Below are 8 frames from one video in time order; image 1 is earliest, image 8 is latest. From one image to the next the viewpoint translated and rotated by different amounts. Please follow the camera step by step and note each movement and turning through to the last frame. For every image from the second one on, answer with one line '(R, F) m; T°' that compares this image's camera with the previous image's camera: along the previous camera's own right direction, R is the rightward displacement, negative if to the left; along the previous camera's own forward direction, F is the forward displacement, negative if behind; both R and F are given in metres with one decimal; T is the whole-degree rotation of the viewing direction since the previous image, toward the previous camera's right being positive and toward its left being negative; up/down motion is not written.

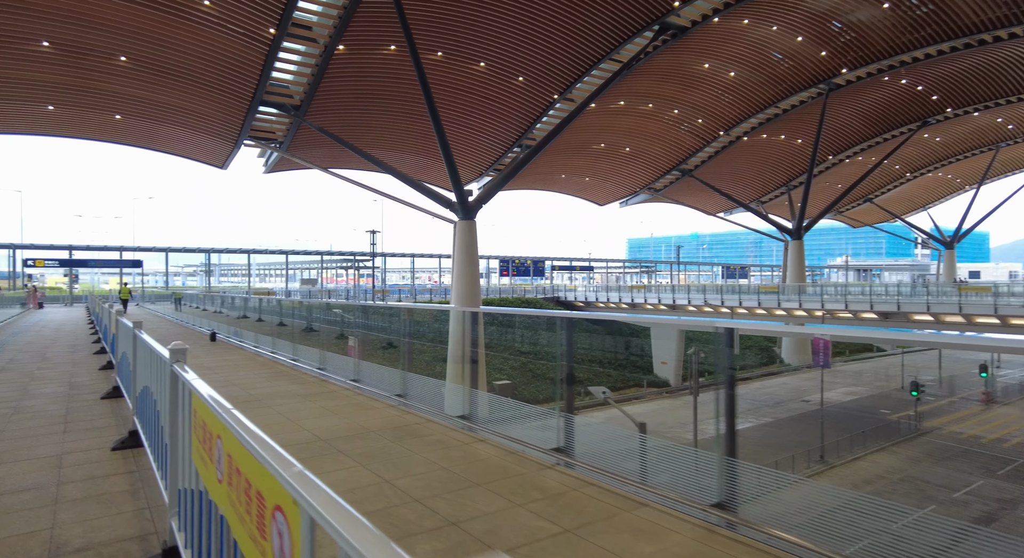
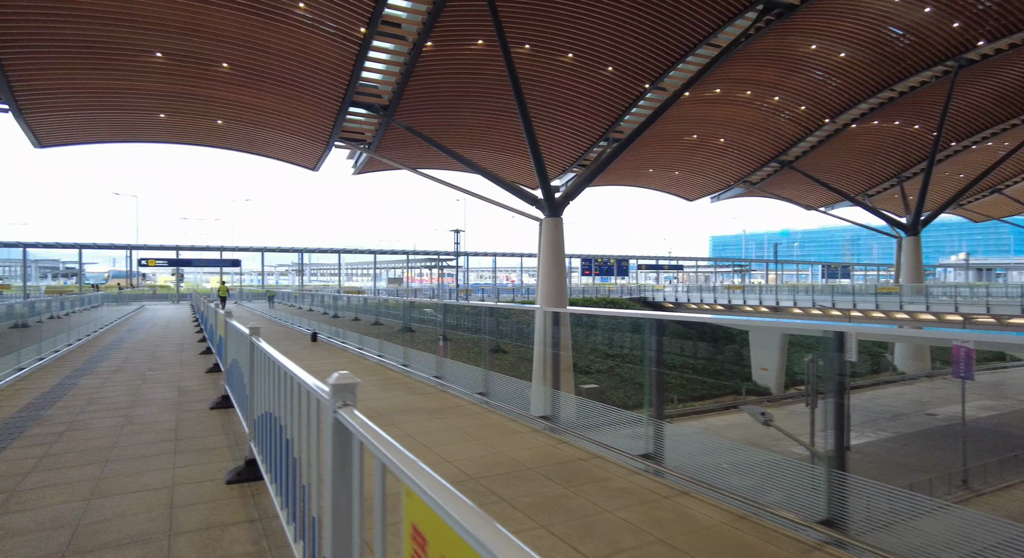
(-0.4, +0.5) m; -8°
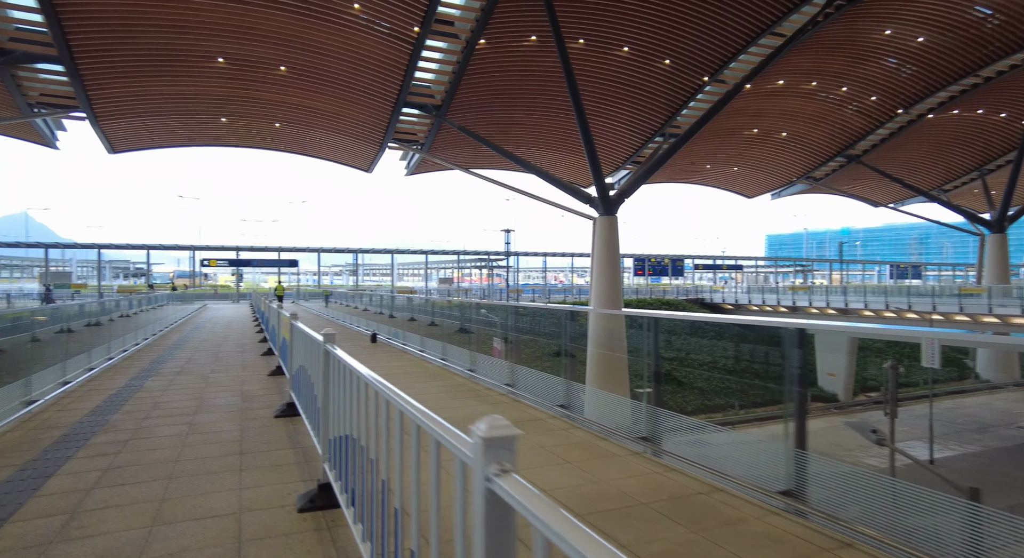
(-0.2, +0.2) m; -5°
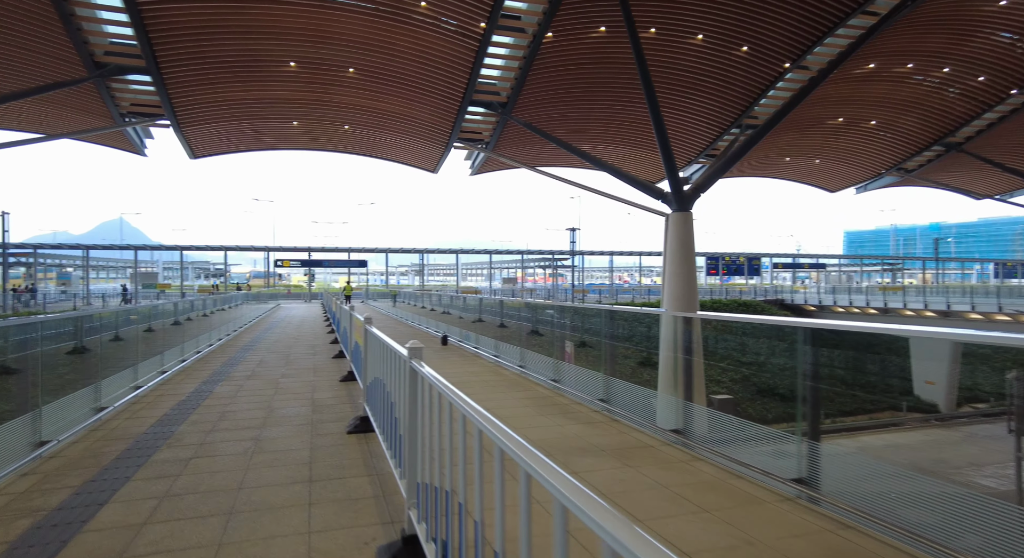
(-0.2, +0.3) m; -7°
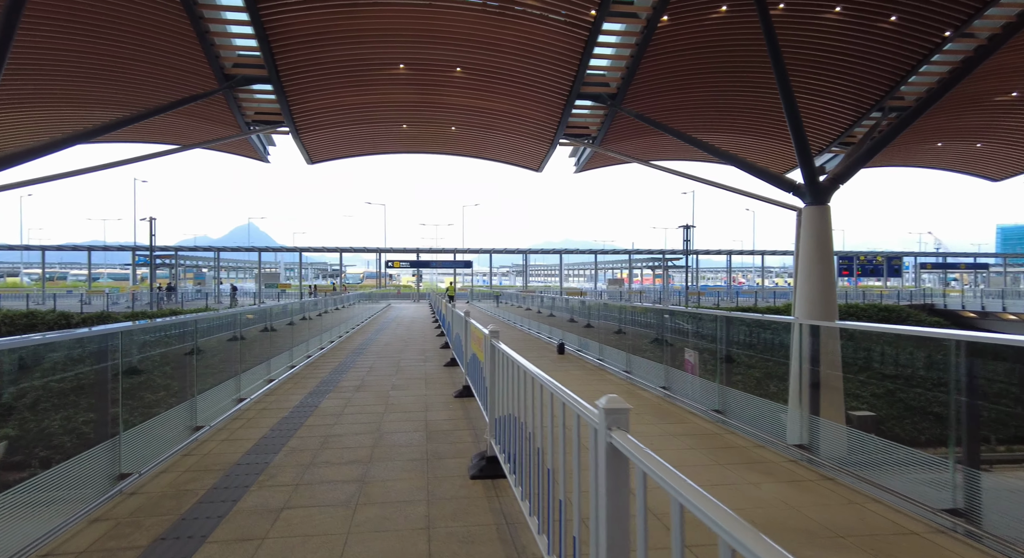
(-0.2, +0.5) m; -11°
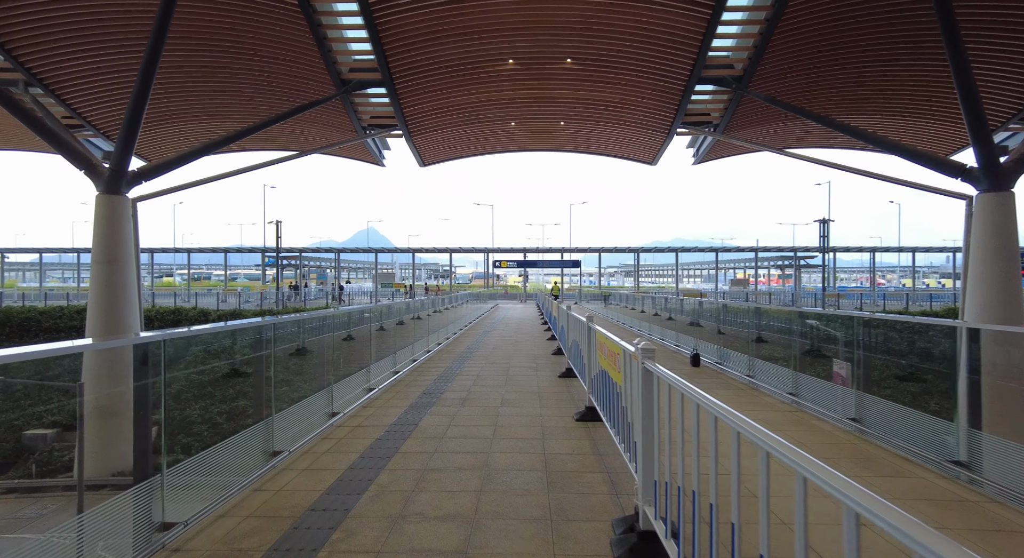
(-0.1, +0.5) m; -11°
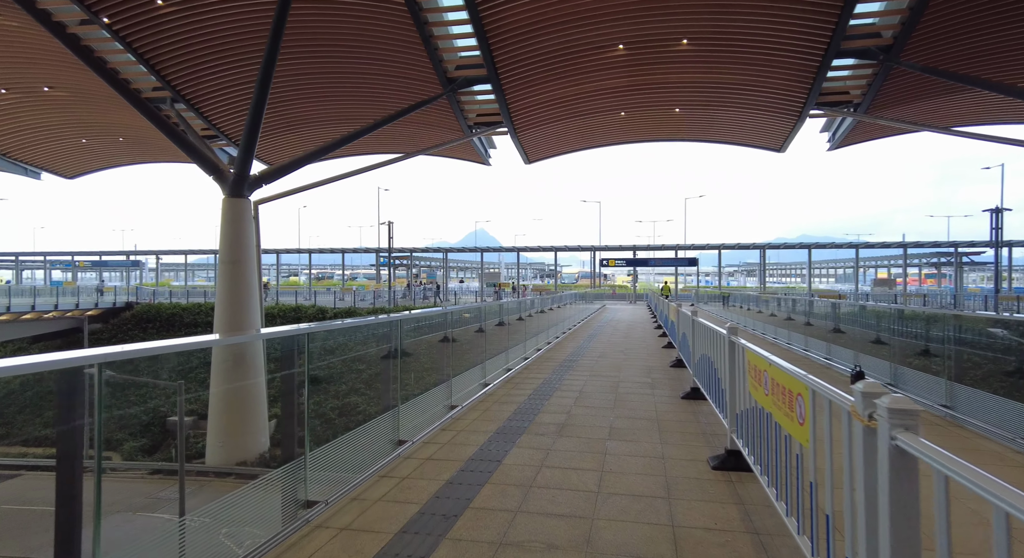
(0.0, +0.5) m; -12°
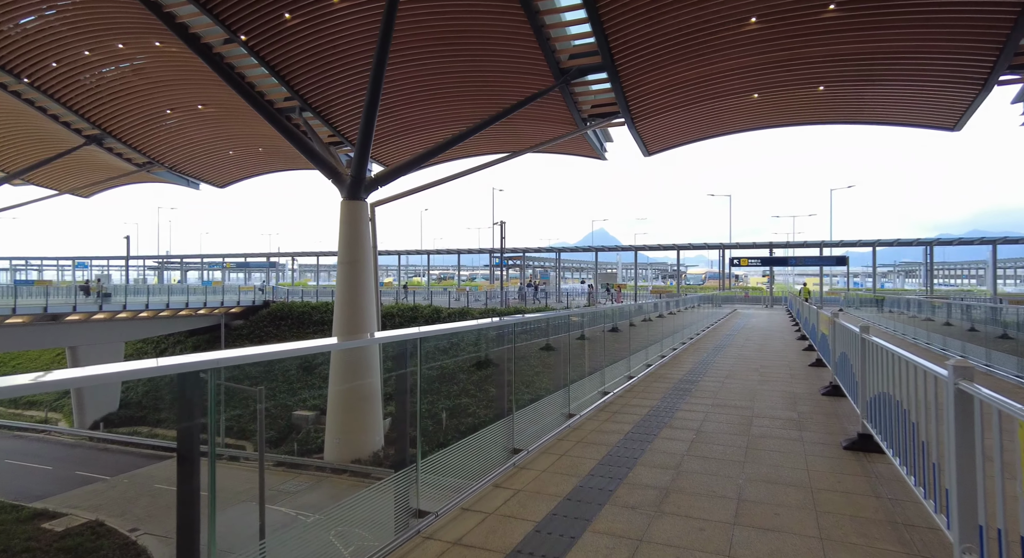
(0.0, +0.5) m; -13°
